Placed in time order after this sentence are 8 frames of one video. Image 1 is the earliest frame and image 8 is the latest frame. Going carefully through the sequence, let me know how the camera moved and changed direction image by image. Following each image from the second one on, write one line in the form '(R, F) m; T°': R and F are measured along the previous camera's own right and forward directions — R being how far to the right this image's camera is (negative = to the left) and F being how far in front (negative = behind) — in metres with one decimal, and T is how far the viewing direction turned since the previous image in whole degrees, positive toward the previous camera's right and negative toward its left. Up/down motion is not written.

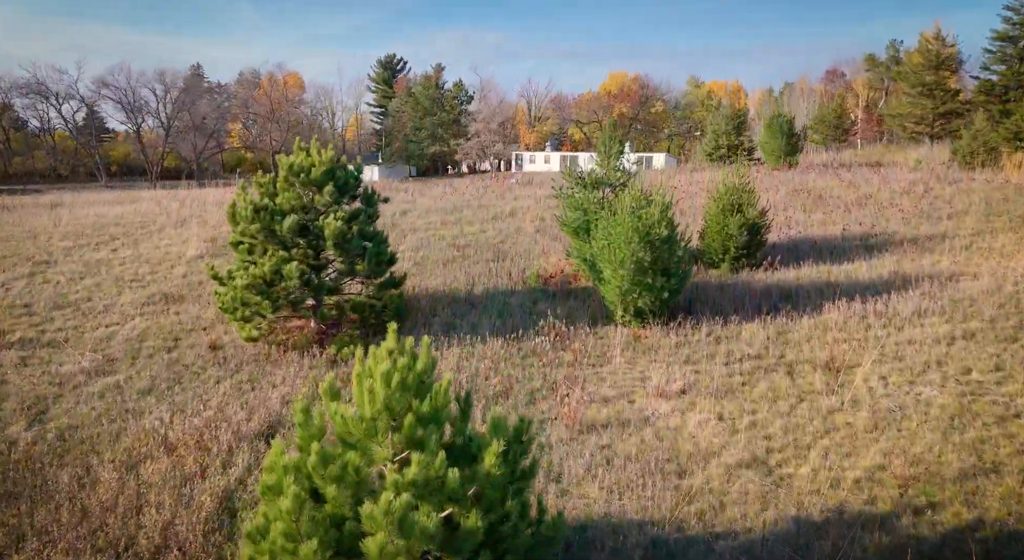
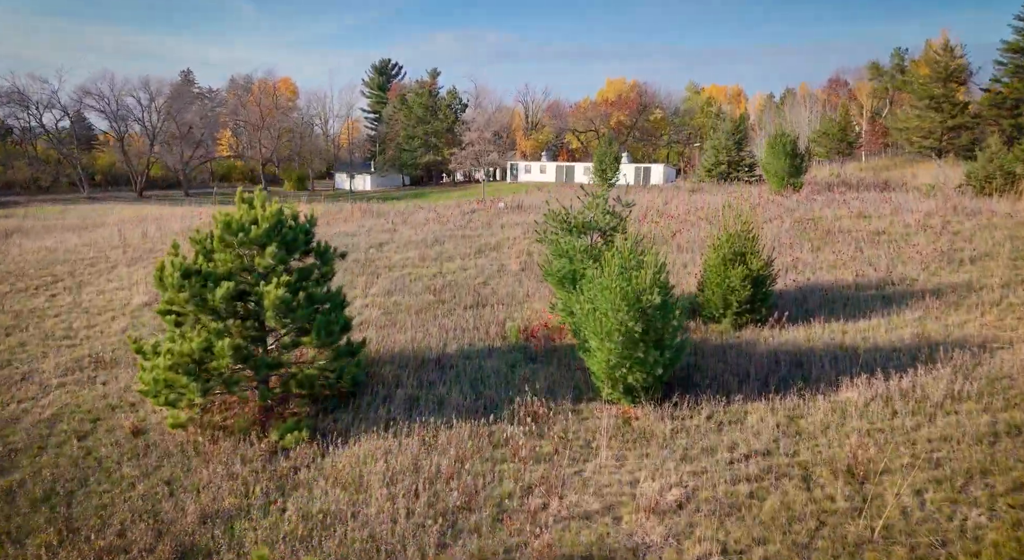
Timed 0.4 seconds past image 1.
(+0.4, +1.6) m; 0°
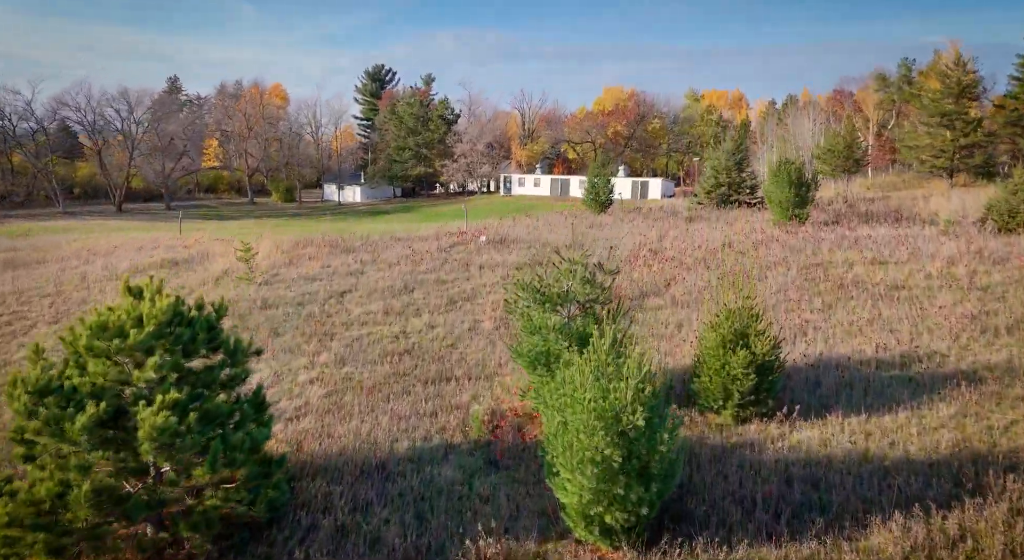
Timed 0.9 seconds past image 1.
(+0.5, +2.2) m; 0°
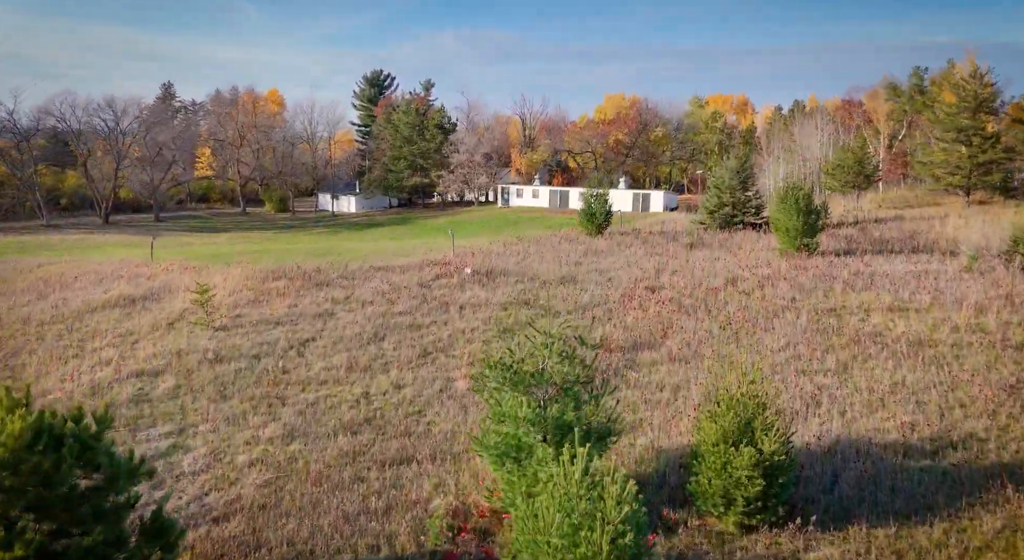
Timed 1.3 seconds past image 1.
(+0.5, +1.9) m; 0°
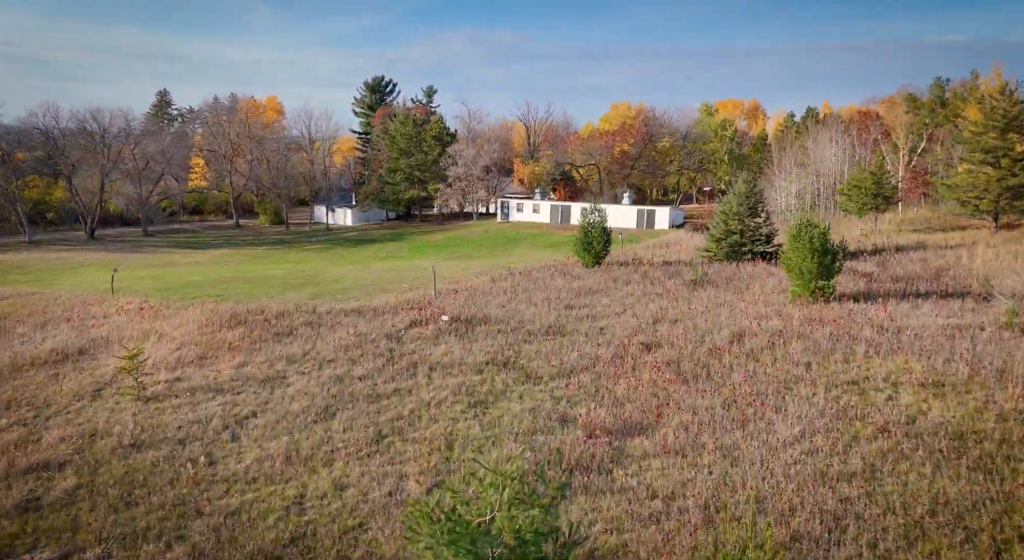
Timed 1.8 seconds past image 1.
(+0.7, +2.4) m; -1°
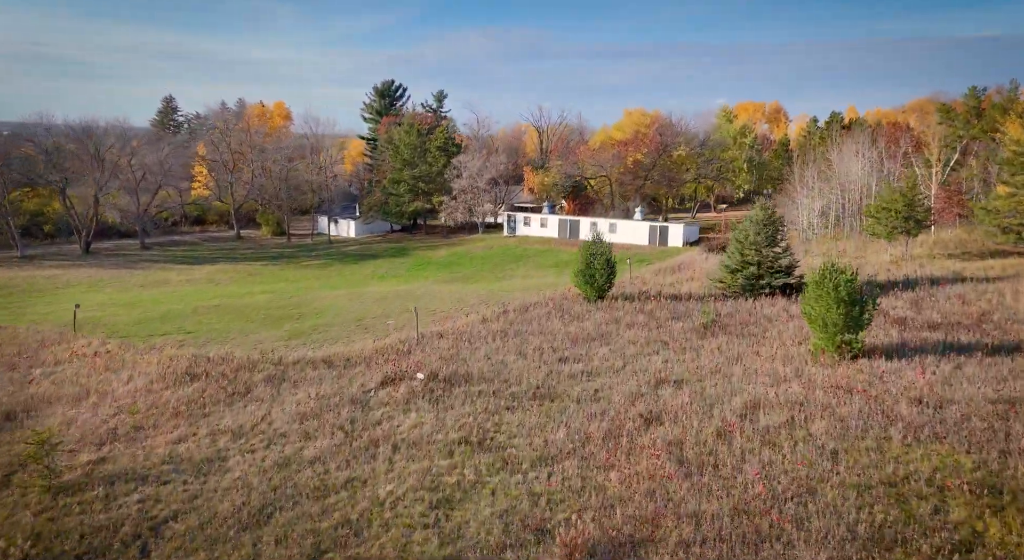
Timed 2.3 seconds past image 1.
(+0.8, +2.5) m; -1°
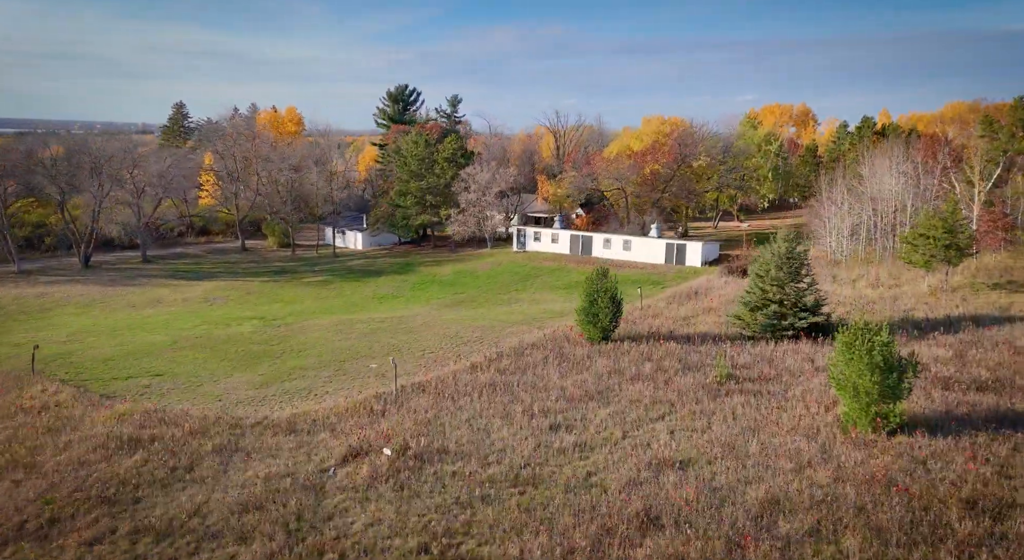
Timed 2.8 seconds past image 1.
(+0.9, +2.6) m; -2°
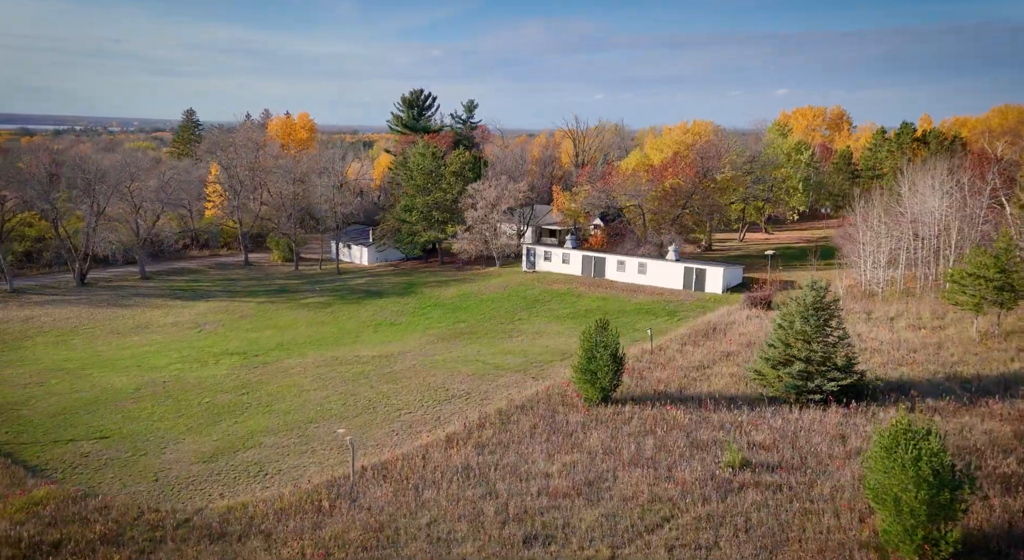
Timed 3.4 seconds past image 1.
(+1.1, +3.1) m; -2°
